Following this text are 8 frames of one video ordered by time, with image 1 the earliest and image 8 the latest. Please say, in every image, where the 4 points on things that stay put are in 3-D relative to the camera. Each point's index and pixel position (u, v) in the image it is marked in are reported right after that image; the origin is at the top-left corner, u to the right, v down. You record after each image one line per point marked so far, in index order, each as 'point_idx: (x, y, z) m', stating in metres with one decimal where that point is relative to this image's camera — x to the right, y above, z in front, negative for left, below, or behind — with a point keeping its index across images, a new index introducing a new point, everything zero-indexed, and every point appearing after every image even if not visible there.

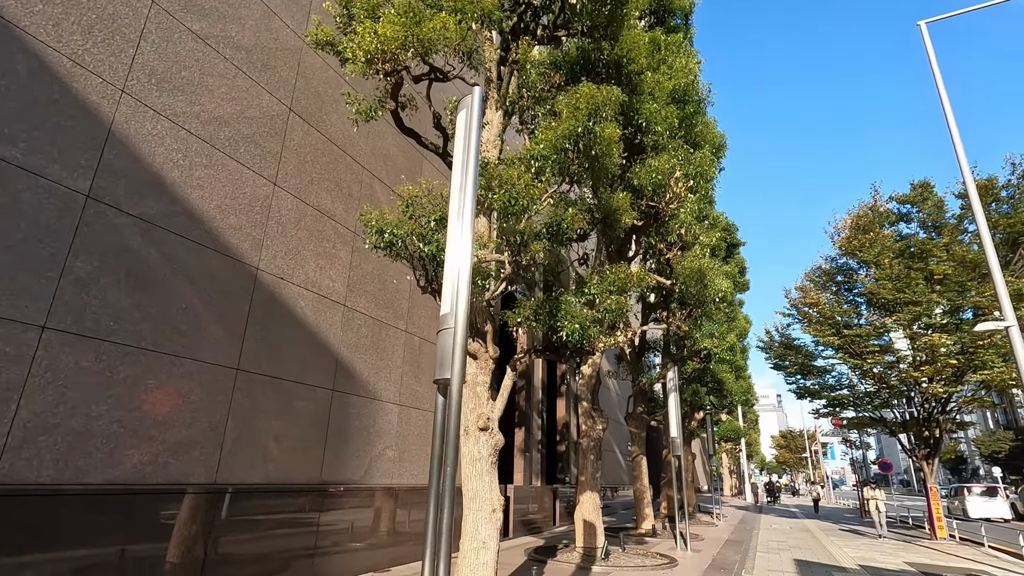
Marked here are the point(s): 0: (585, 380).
0: (+1.7, -2.1, +12.2) m
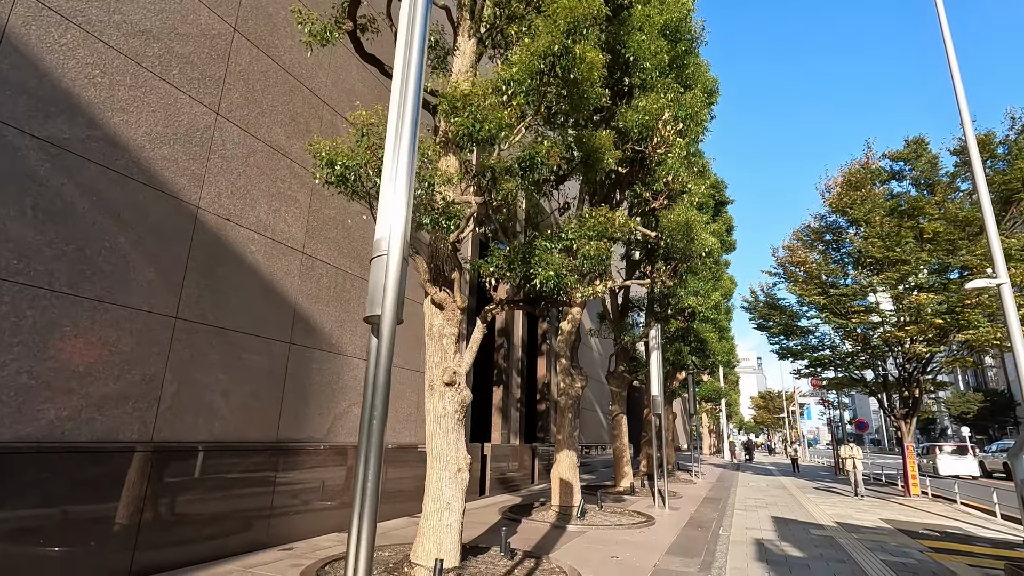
0: (+1.1, -1.1, +11.7) m
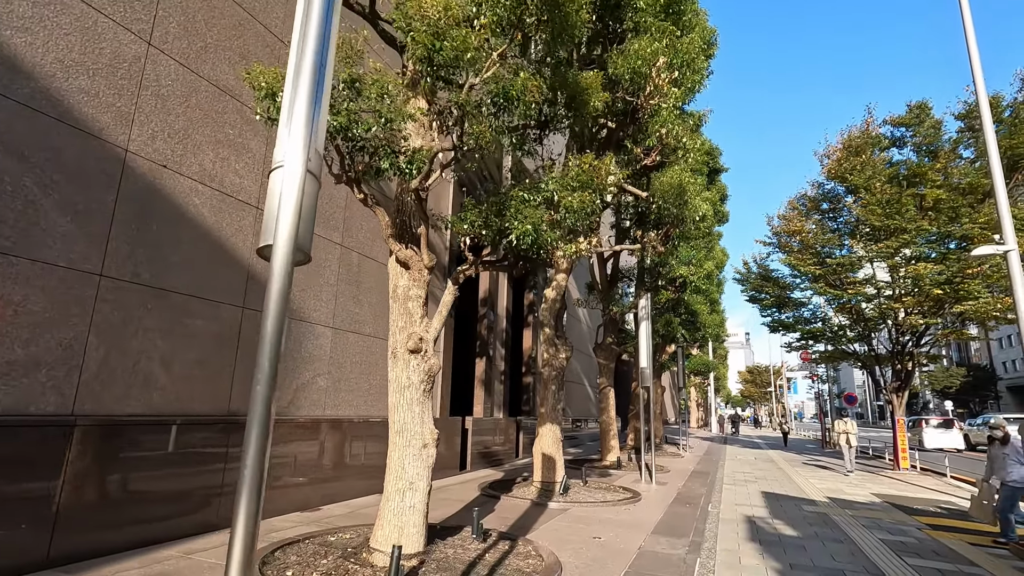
0: (+0.7, -0.4, +11.0) m
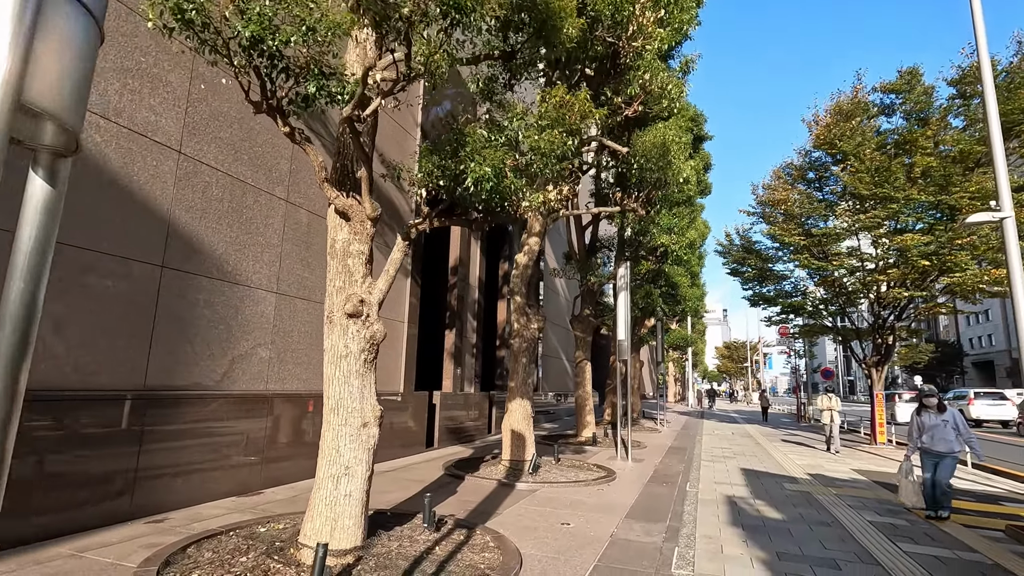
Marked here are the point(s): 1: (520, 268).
0: (+0.1, +0.3, +10.1) m
1: (+0.2, +0.4, +10.1) m
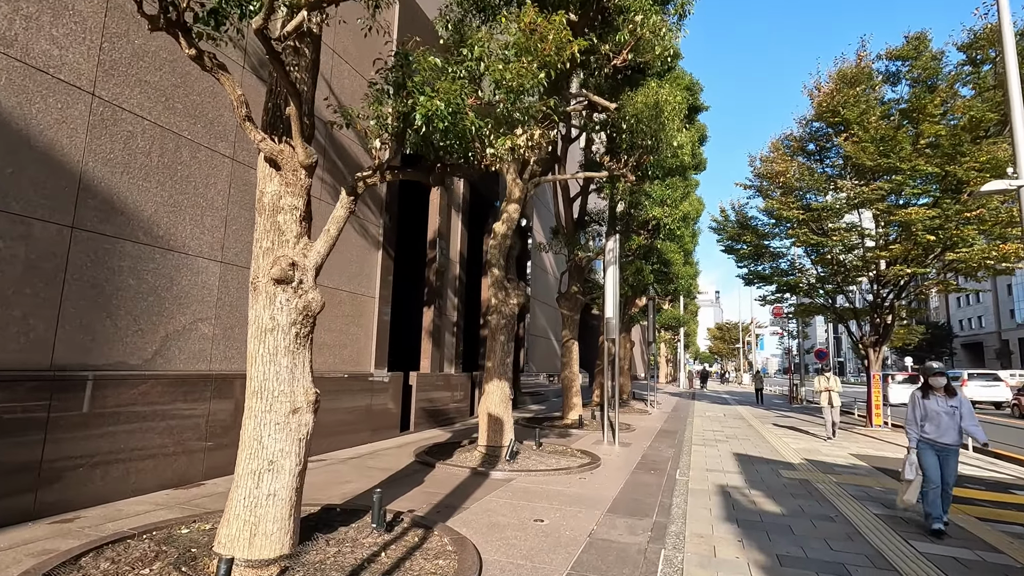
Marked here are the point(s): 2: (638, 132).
0: (-0.3, +0.8, +9.3) m
1: (-0.2, +0.9, +9.2) m
2: (+2.5, +3.1, +10.5) m
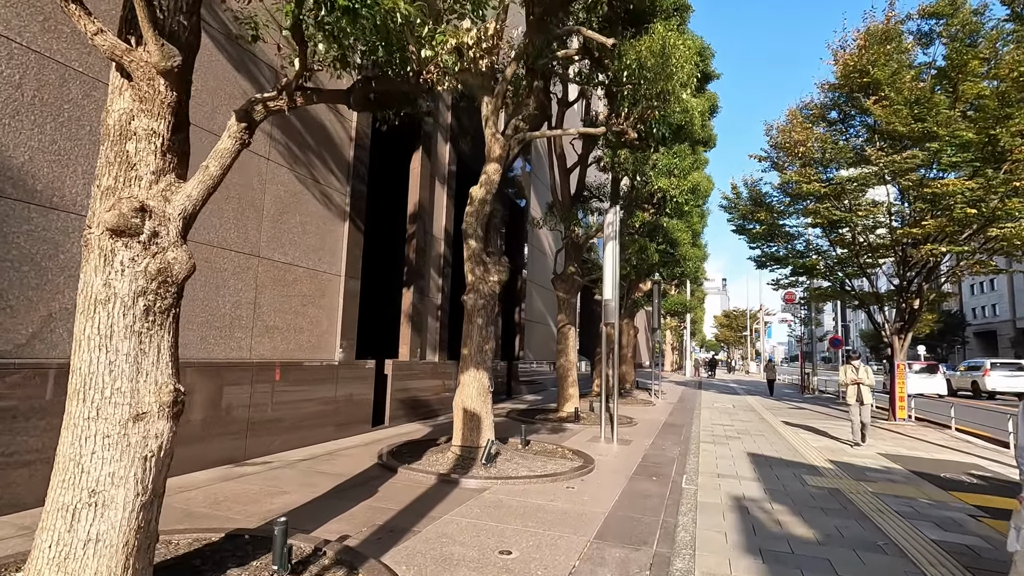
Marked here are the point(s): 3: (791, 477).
0: (-0.6, +1.2, +7.9) m
1: (-0.5, +1.3, +7.9) m
2: (+2.2, +3.5, +9.1) m
3: (+4.0, -2.7, +7.7) m
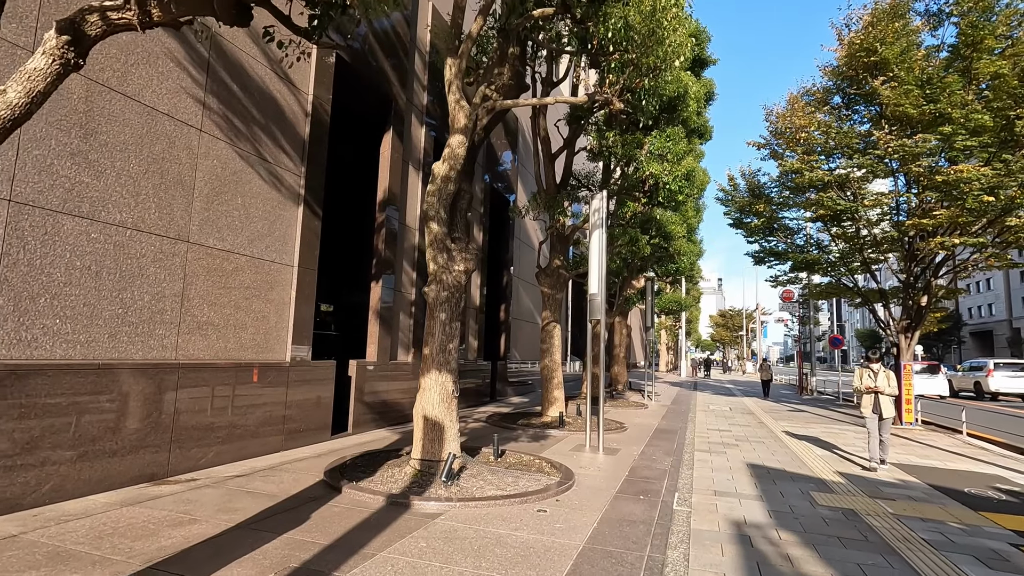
0: (-1.0, +1.3, +6.9) m
1: (-1.0, +1.4, +6.9) m
2: (+1.8, +3.6, +8.1) m
3: (+3.6, -2.6, +6.7) m
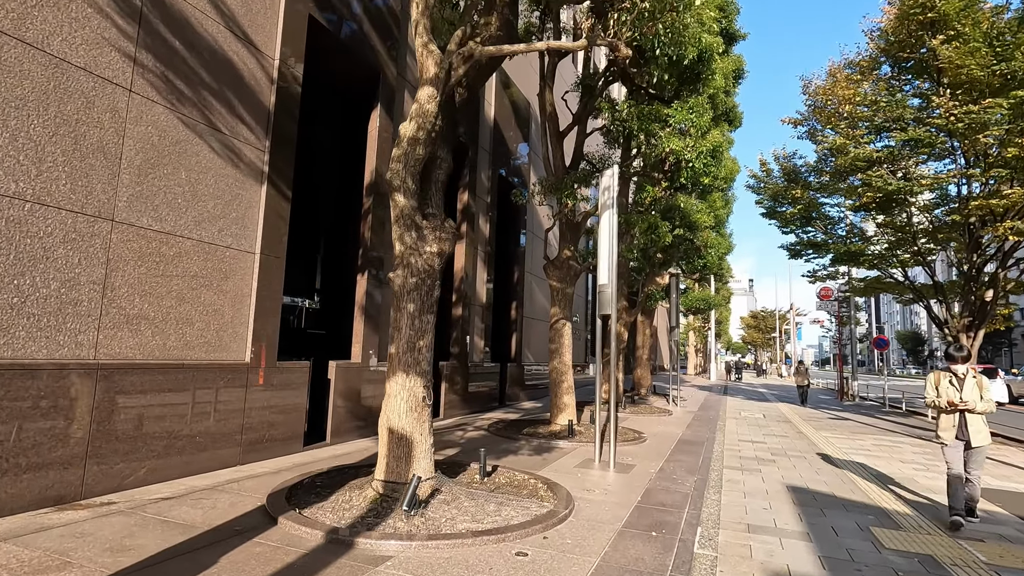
0: (-1.2, +1.5, +5.7) m
1: (-1.1, +1.5, +5.7) m
2: (+1.6, +3.8, +6.8) m
3: (+3.4, -2.4, +5.3) m
